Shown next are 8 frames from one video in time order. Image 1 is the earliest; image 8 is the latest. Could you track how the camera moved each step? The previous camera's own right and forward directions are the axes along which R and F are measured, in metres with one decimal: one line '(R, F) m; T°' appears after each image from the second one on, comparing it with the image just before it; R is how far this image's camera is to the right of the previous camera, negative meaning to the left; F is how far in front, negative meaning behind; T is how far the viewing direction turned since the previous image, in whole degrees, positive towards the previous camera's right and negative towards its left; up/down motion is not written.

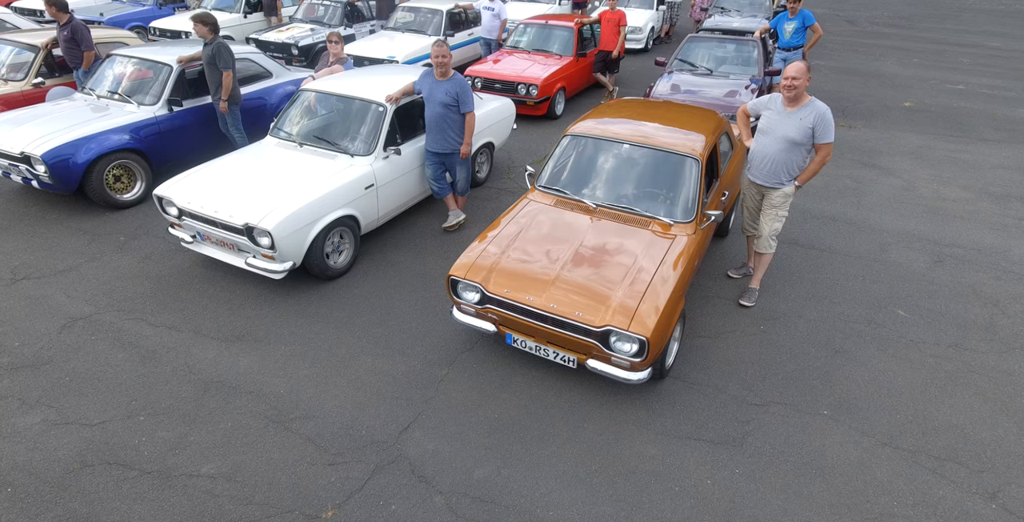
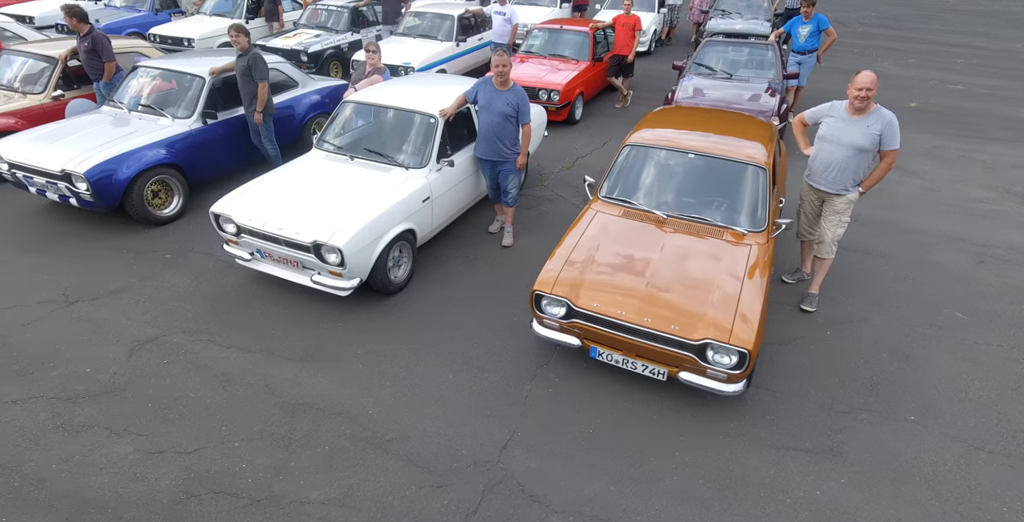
(-0.7, 0.0) m; +2°
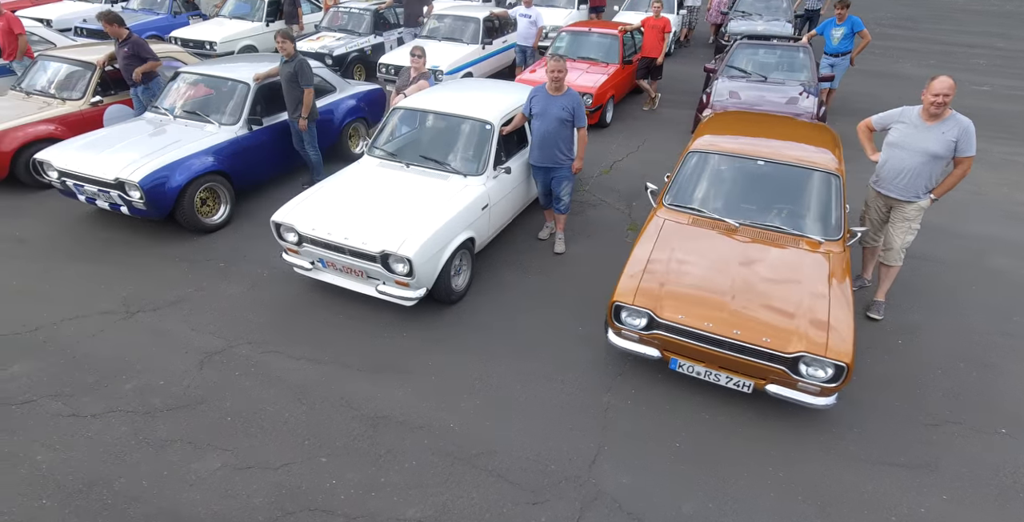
(-0.6, +0.1) m; 0°
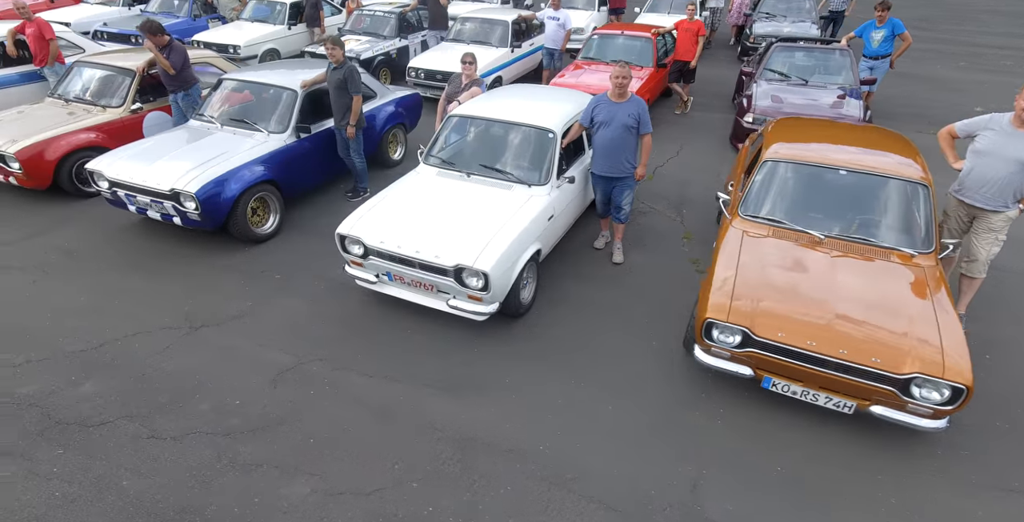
(-0.6, +0.1) m; 0°
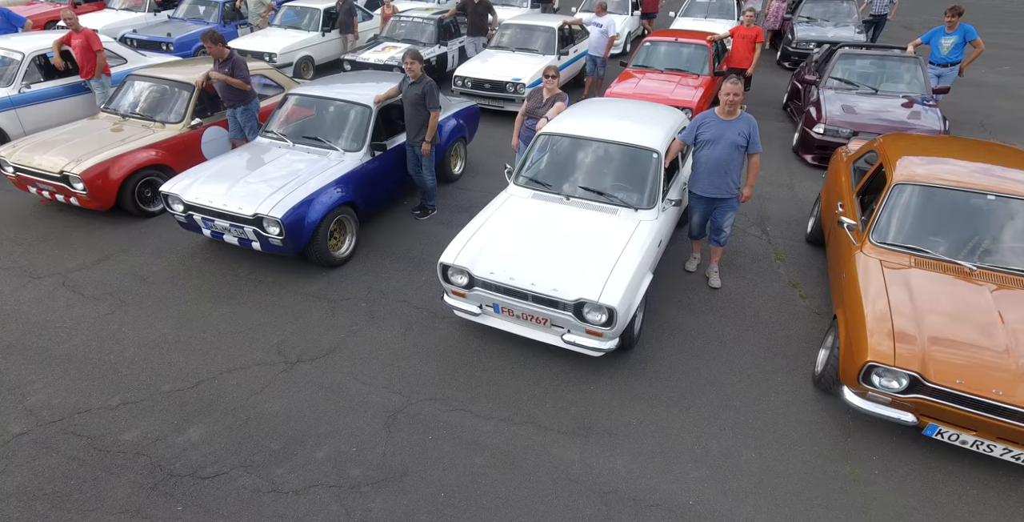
(-0.9, +0.3) m; 0°
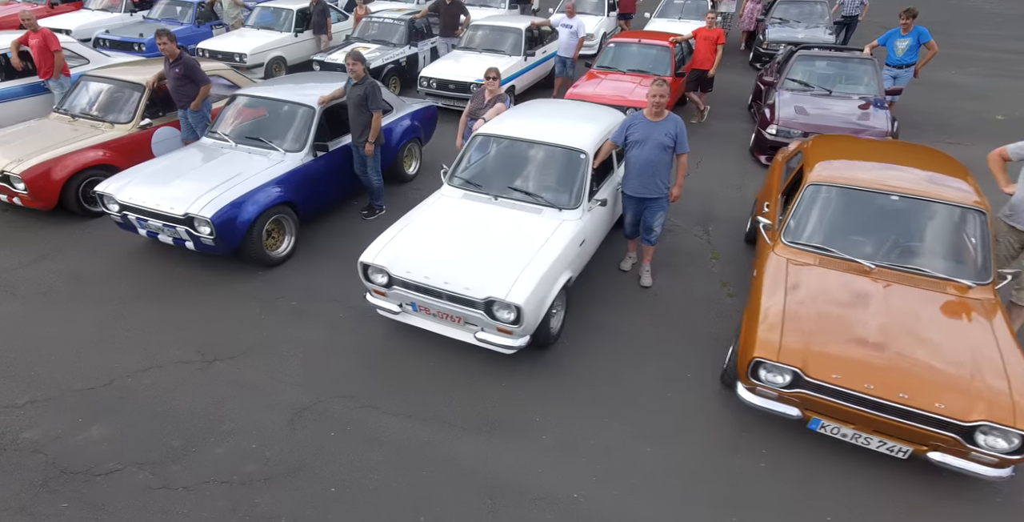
(+0.7, -0.1) m; 0°
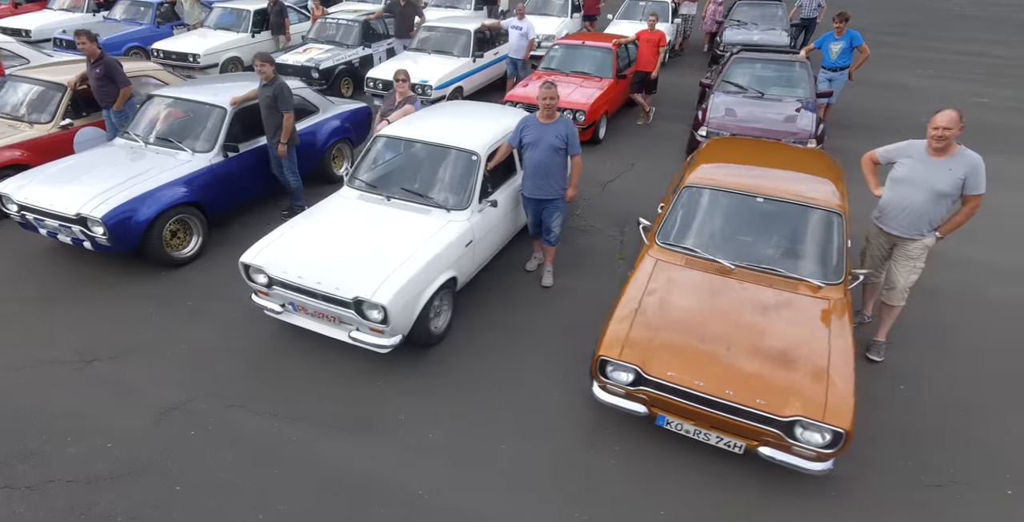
(+1.0, -0.1) m; +1°
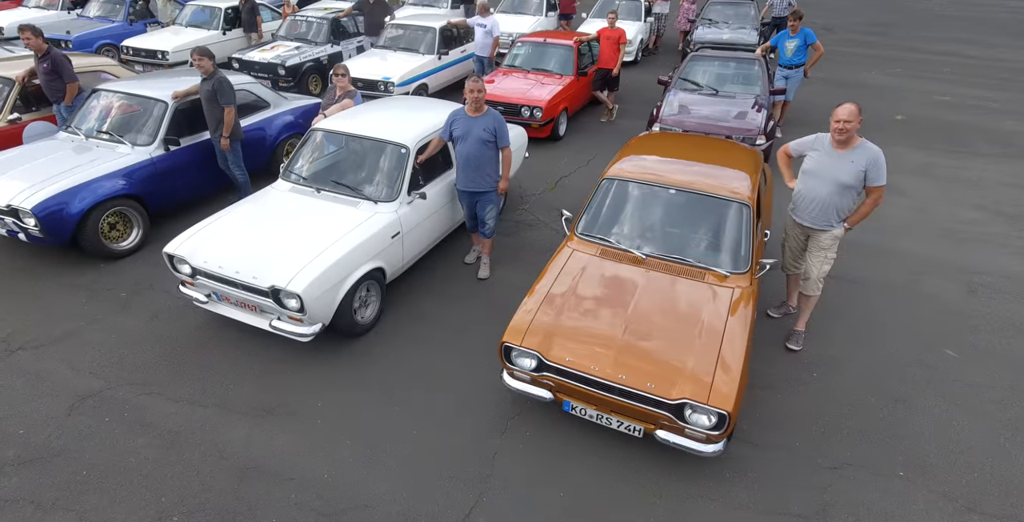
(+0.6, -0.1) m; +1°
